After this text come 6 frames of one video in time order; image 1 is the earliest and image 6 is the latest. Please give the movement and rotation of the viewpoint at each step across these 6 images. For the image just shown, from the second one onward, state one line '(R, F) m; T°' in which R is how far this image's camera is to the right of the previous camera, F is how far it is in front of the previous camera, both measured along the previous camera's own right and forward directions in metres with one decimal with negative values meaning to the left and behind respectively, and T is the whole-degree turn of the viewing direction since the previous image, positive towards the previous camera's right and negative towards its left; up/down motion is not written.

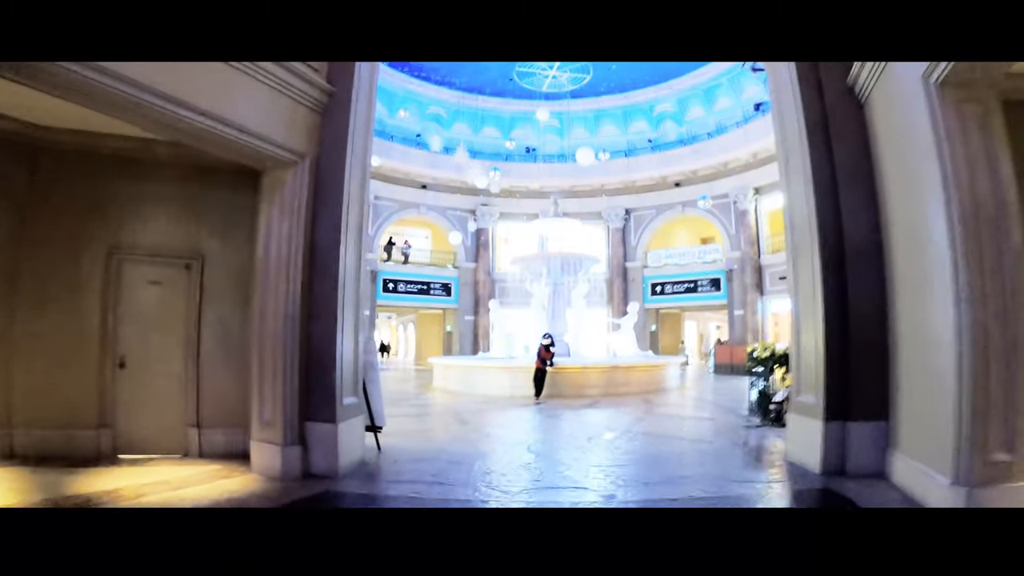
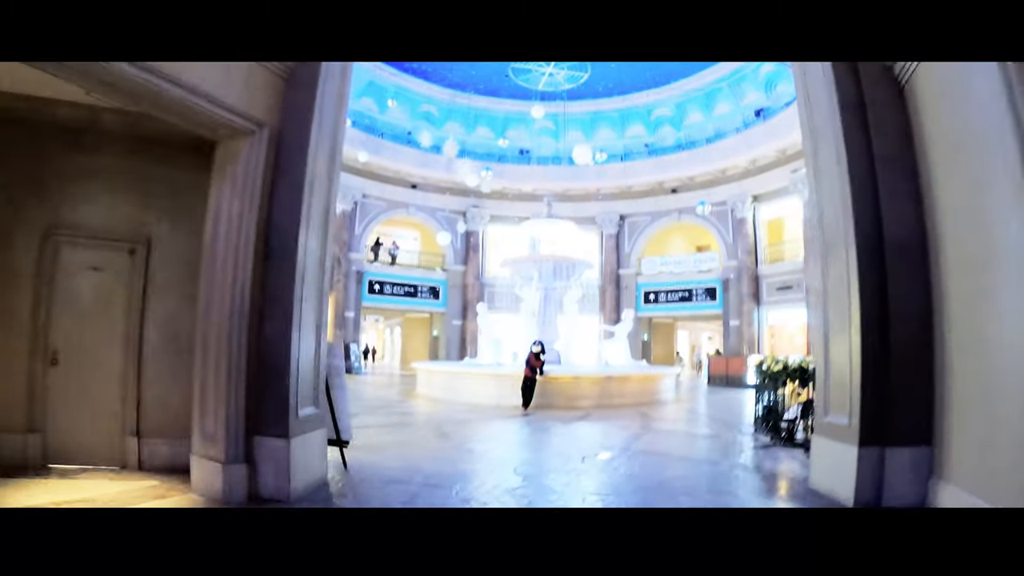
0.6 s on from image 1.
(0.0, +0.6) m; +1°
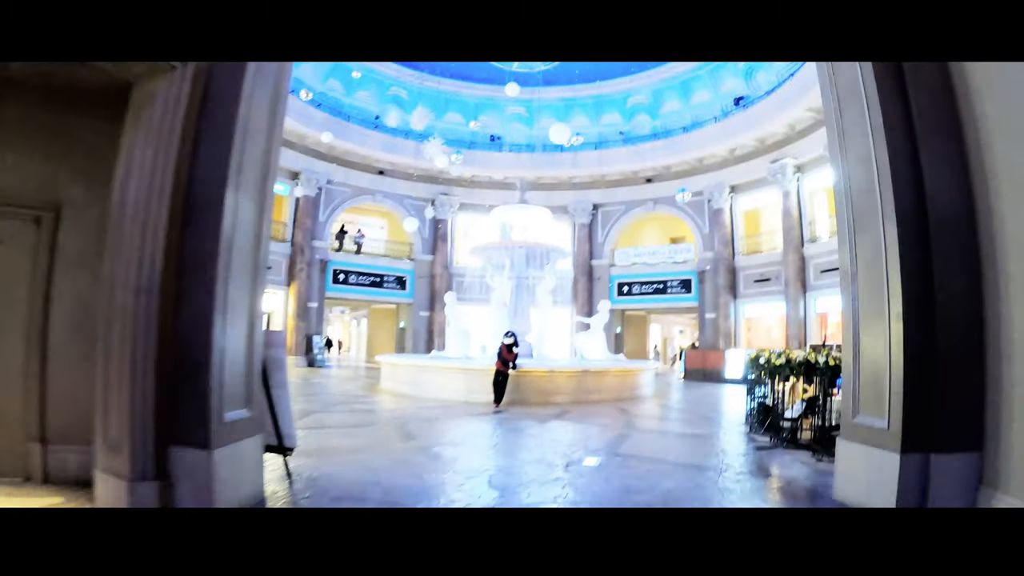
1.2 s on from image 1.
(-0.1, +0.7) m; +3°
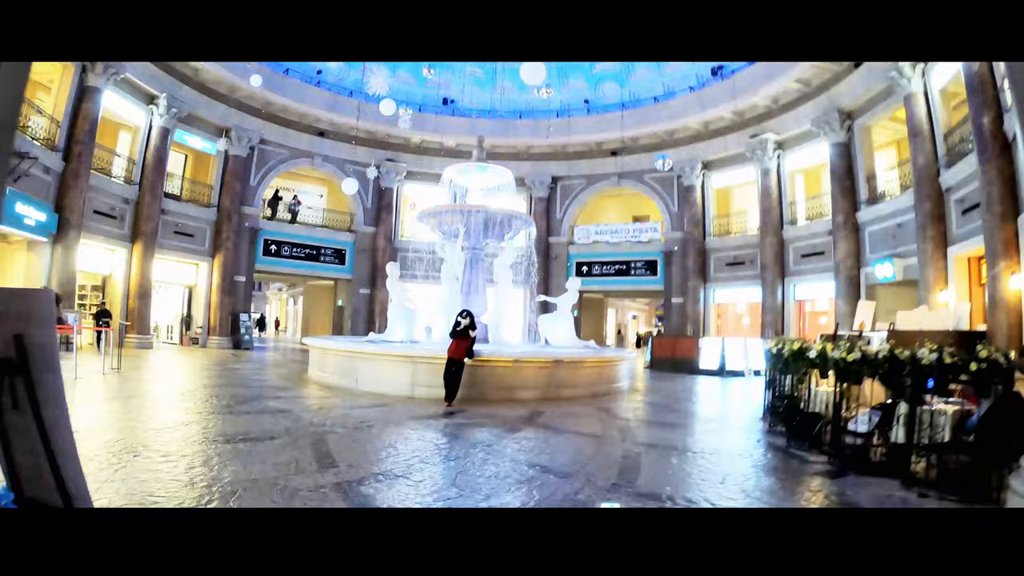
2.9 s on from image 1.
(-0.2, +1.6) m; +5°
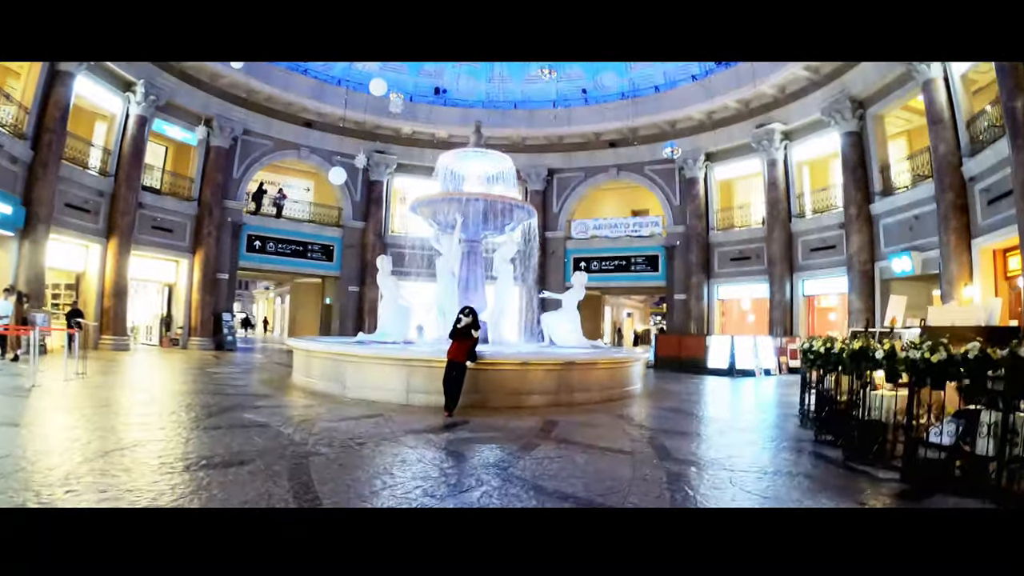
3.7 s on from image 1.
(-0.2, +0.7) m; +1°
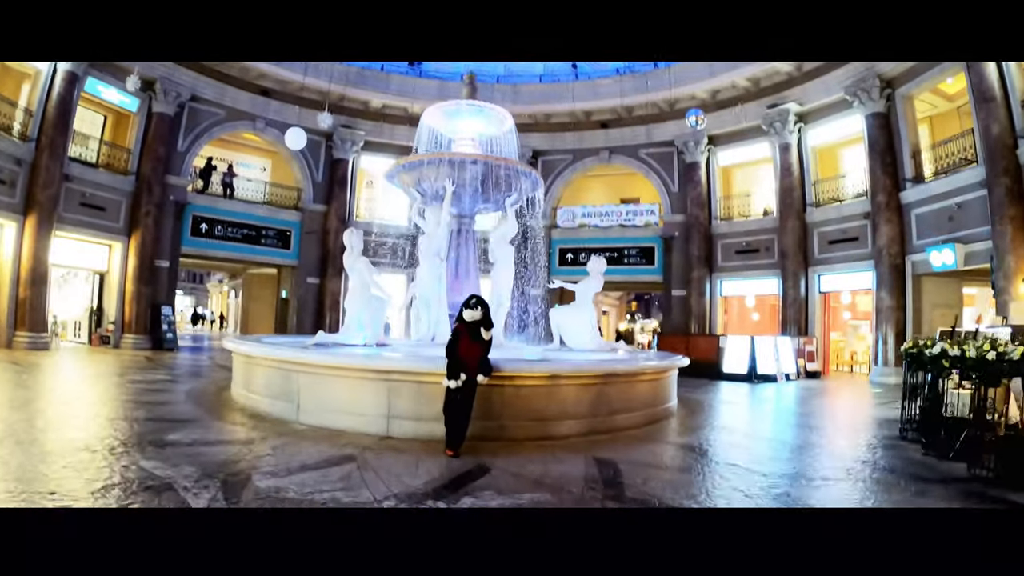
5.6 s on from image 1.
(-0.5, +1.7) m; +4°
